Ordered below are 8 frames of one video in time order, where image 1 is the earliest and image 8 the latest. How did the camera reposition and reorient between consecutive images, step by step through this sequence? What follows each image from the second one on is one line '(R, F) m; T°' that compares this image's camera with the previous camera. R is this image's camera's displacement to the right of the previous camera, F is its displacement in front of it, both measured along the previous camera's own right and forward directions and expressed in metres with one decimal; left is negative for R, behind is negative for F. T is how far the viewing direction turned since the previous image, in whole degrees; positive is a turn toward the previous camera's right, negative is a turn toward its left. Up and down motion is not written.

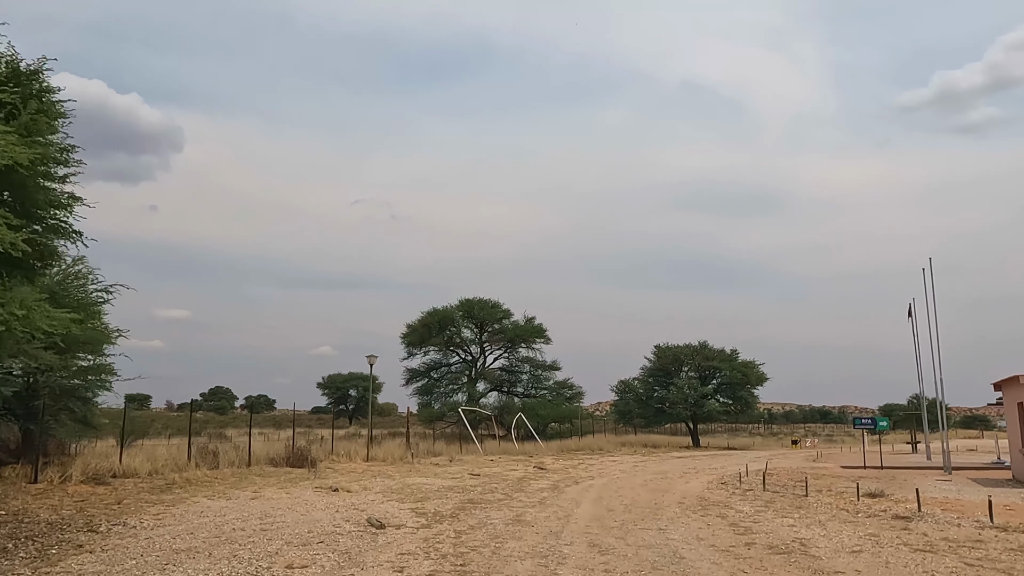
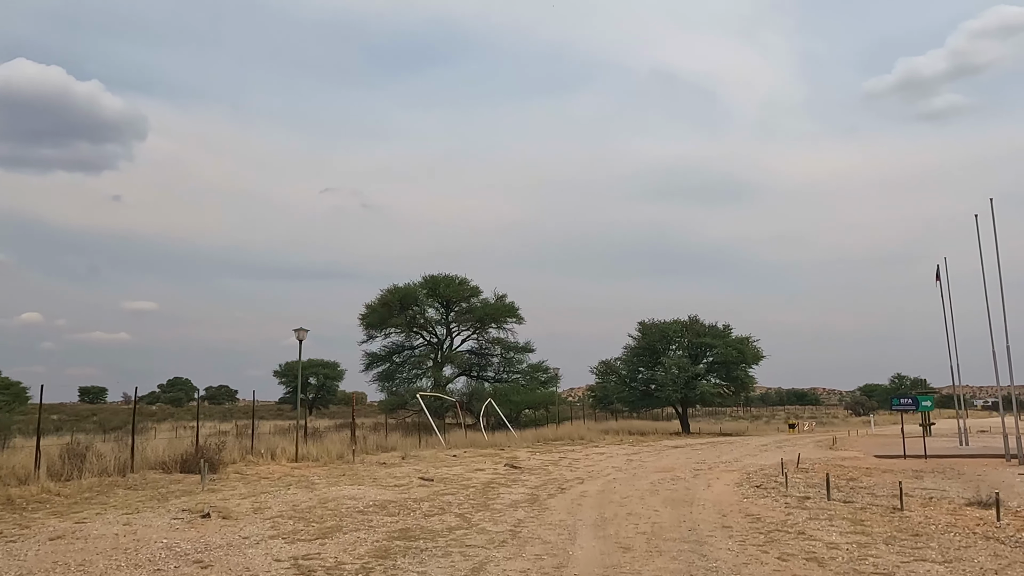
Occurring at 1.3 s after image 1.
(+0.2, +5.6) m; +2°
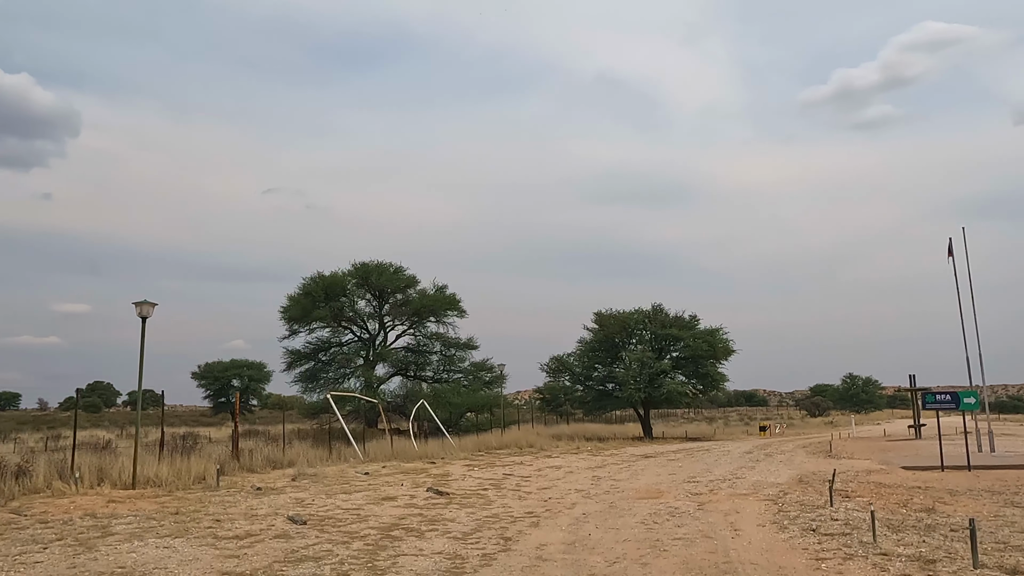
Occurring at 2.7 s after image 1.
(+0.4, +6.0) m; +4°
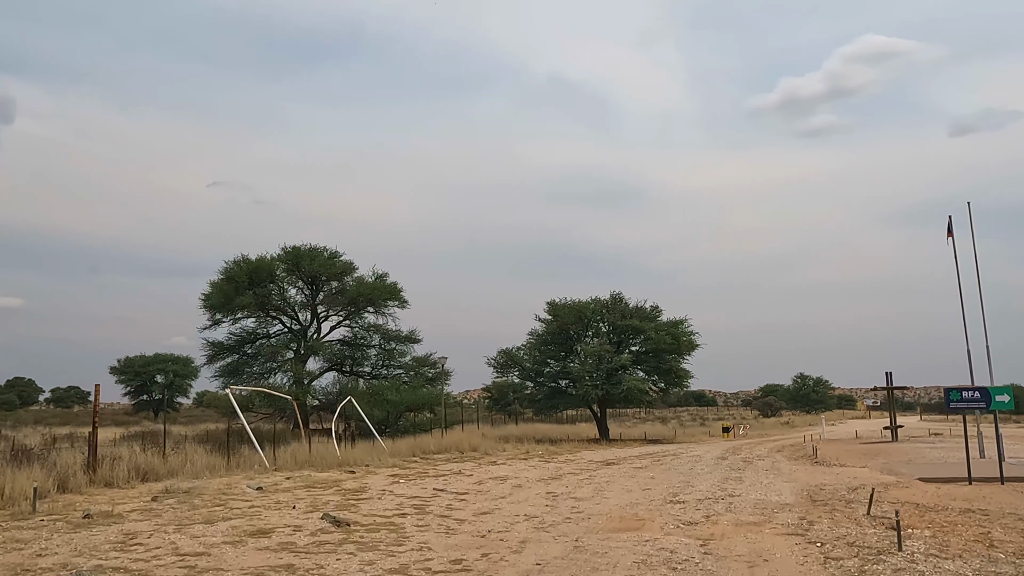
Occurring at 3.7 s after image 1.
(+0.3, +4.1) m; +4°
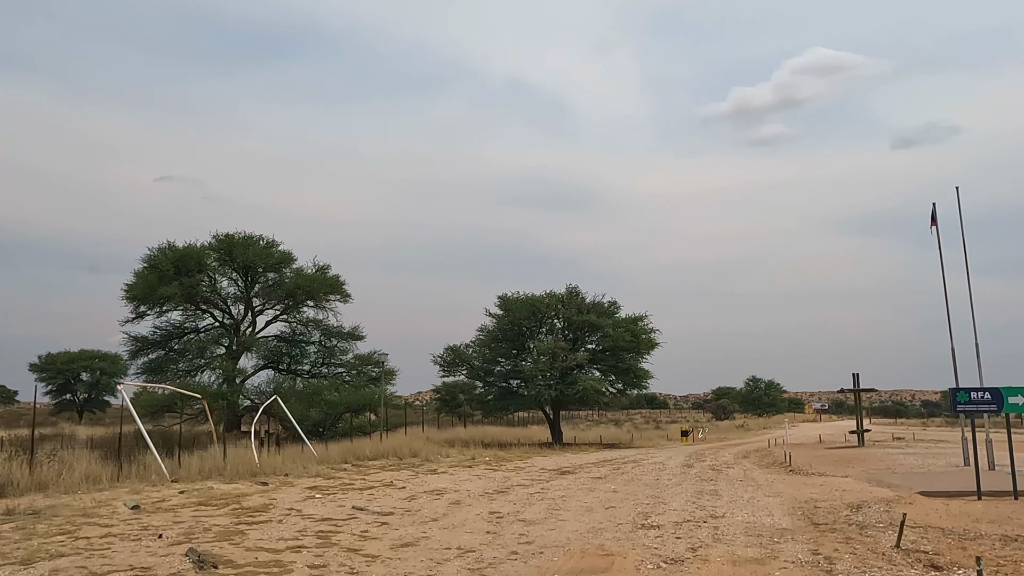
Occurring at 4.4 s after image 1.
(+0.2, +2.6) m; +3°
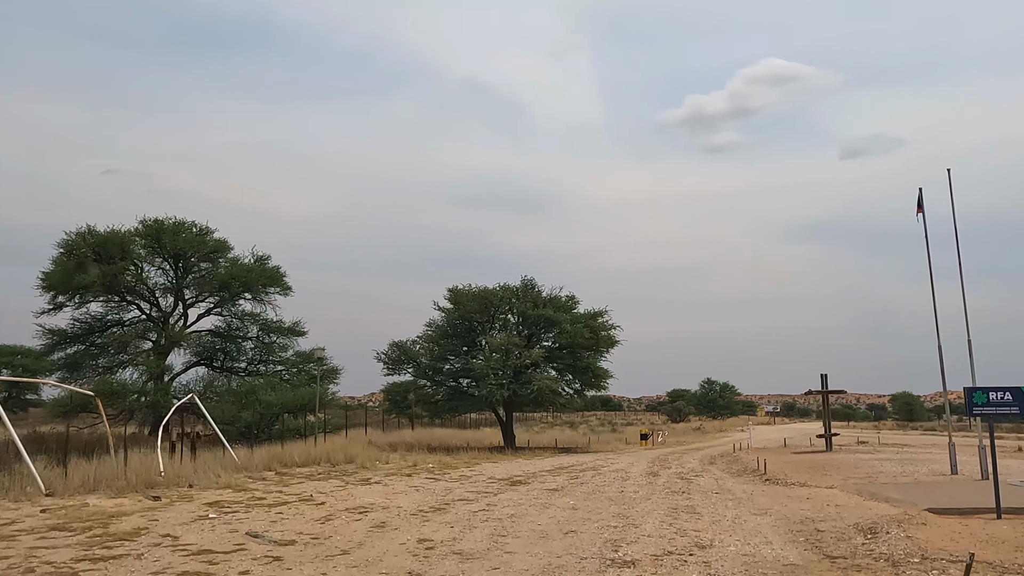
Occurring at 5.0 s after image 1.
(+0.2, +2.4) m; +3°
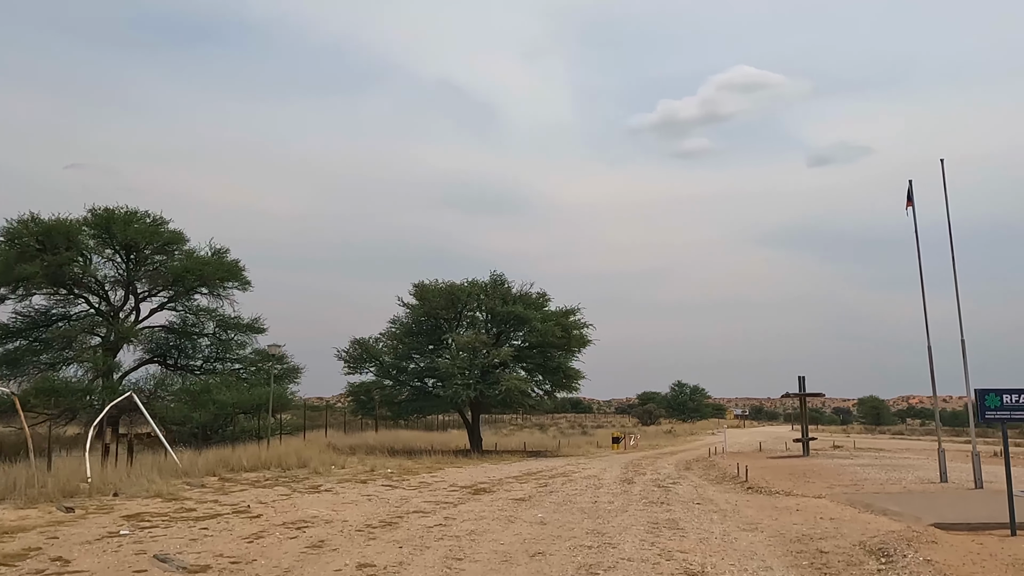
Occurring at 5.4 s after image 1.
(+0.1, +1.4) m; +2°
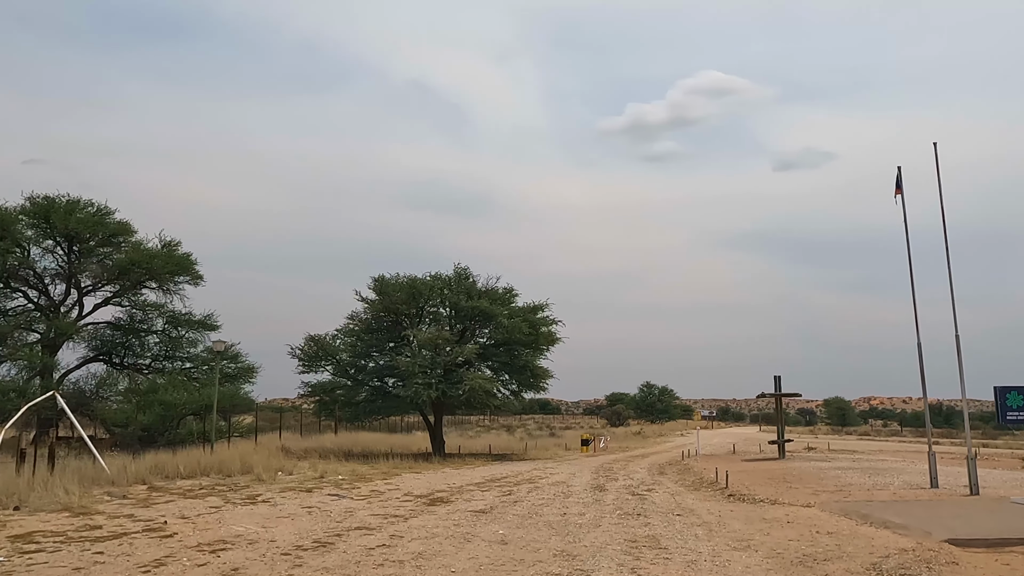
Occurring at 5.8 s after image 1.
(+0.1, +1.5) m; +2°
